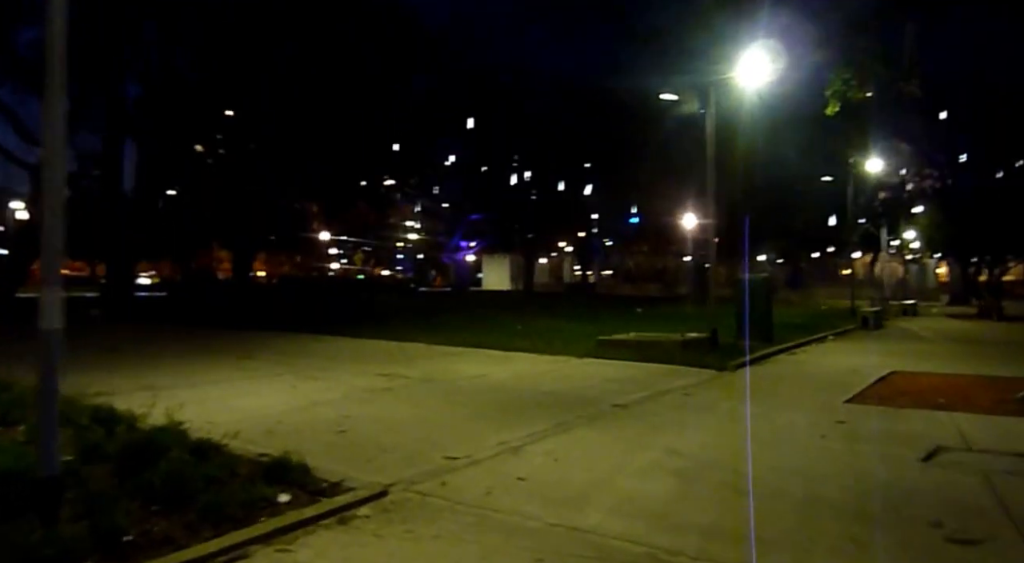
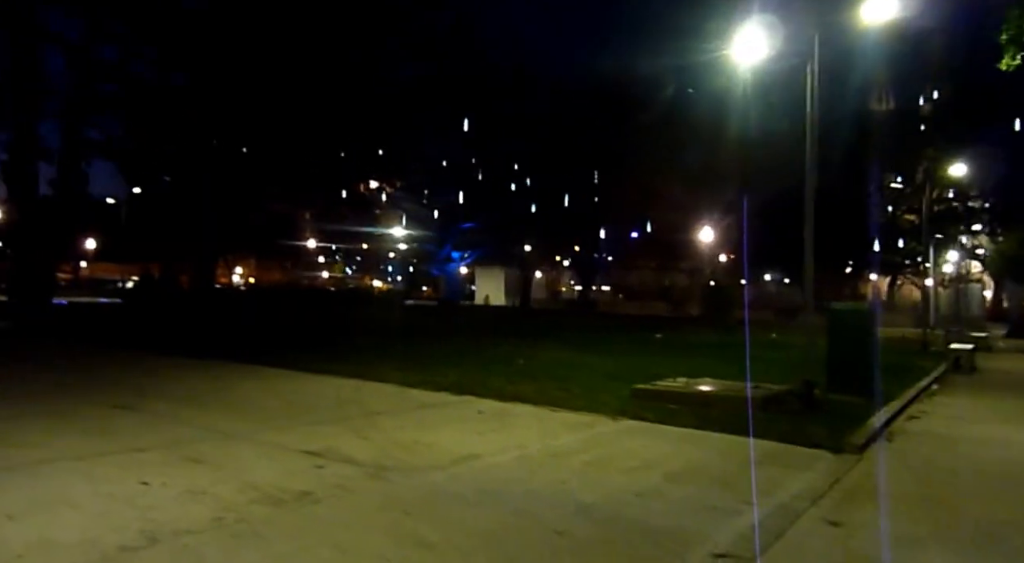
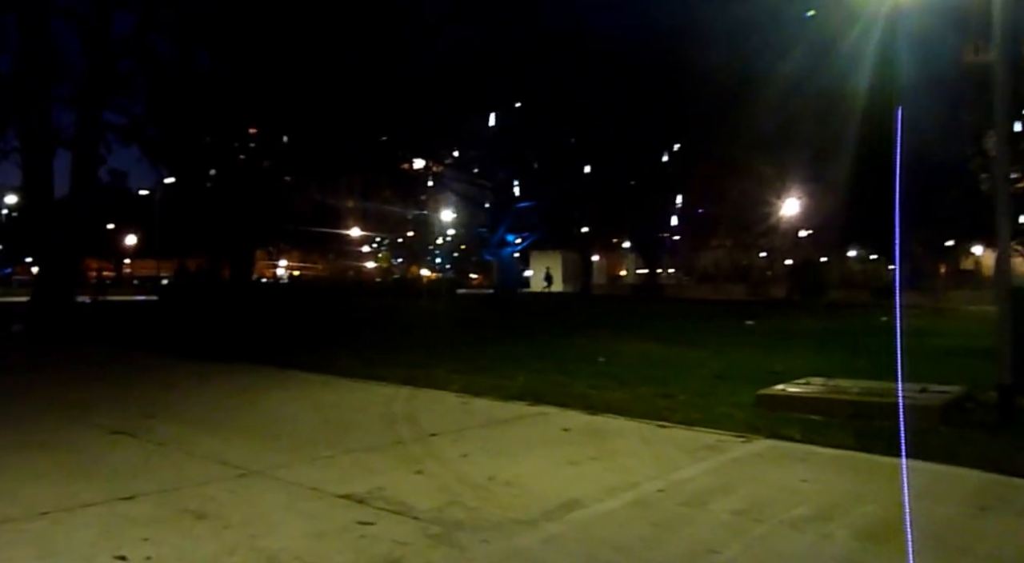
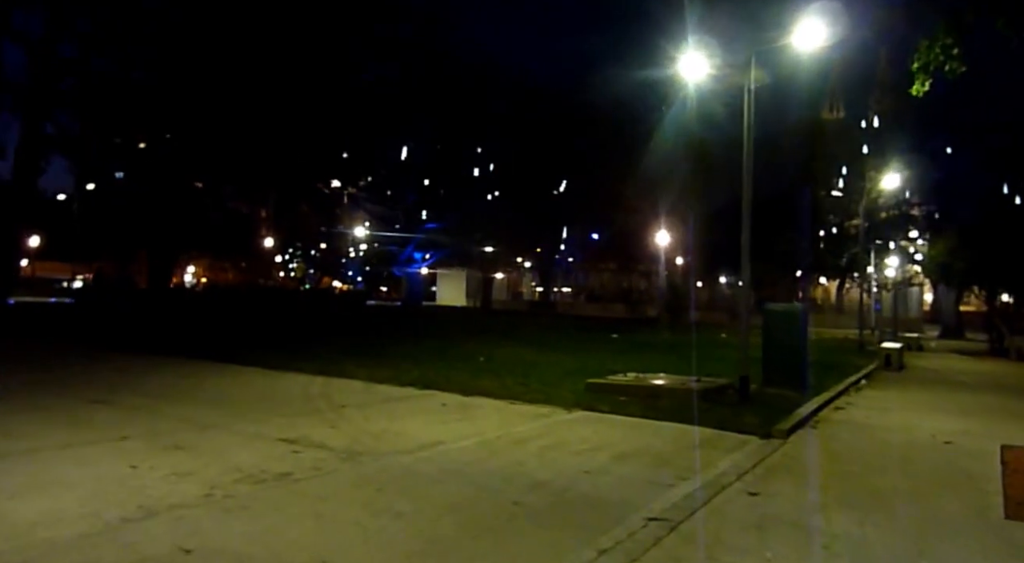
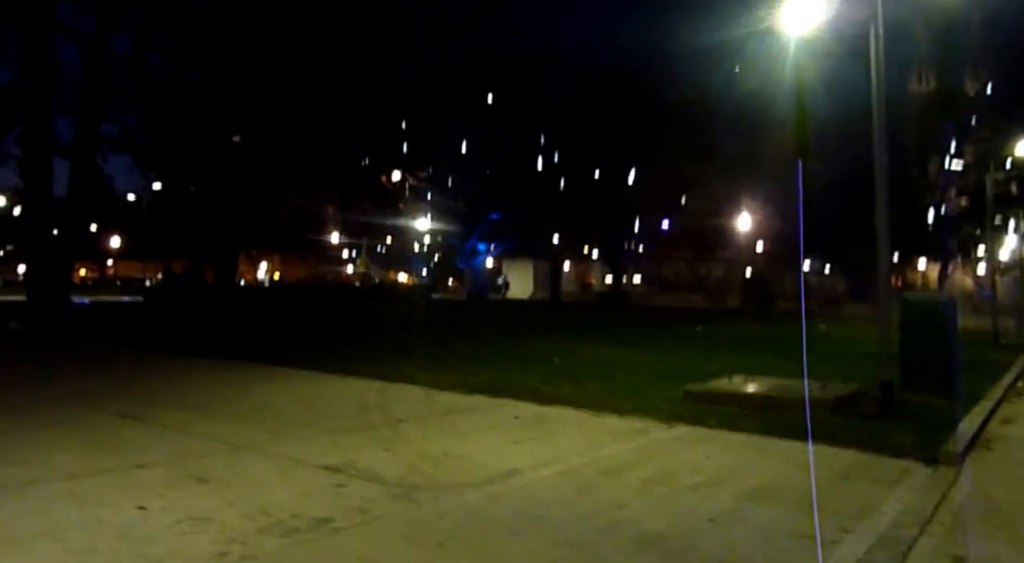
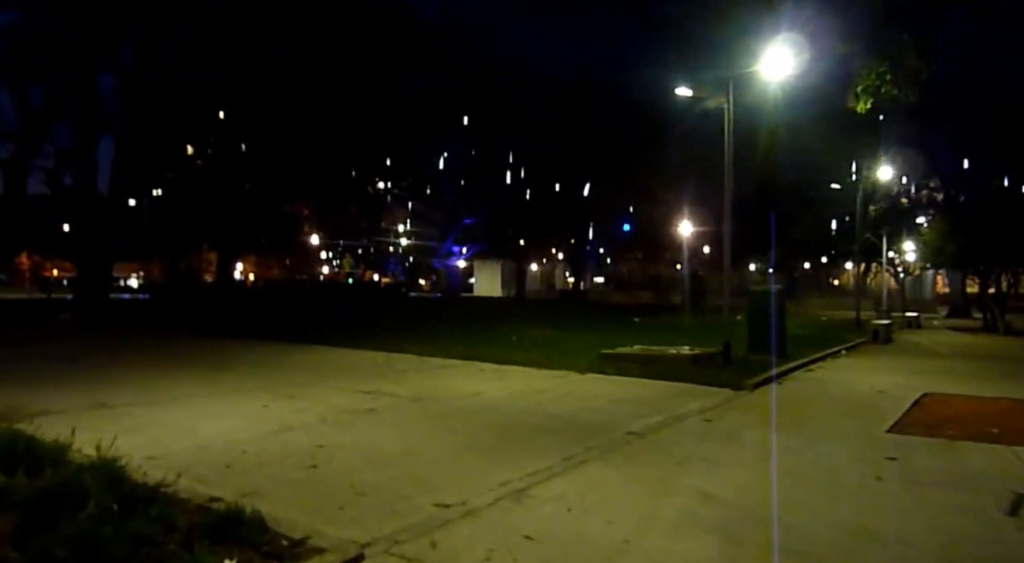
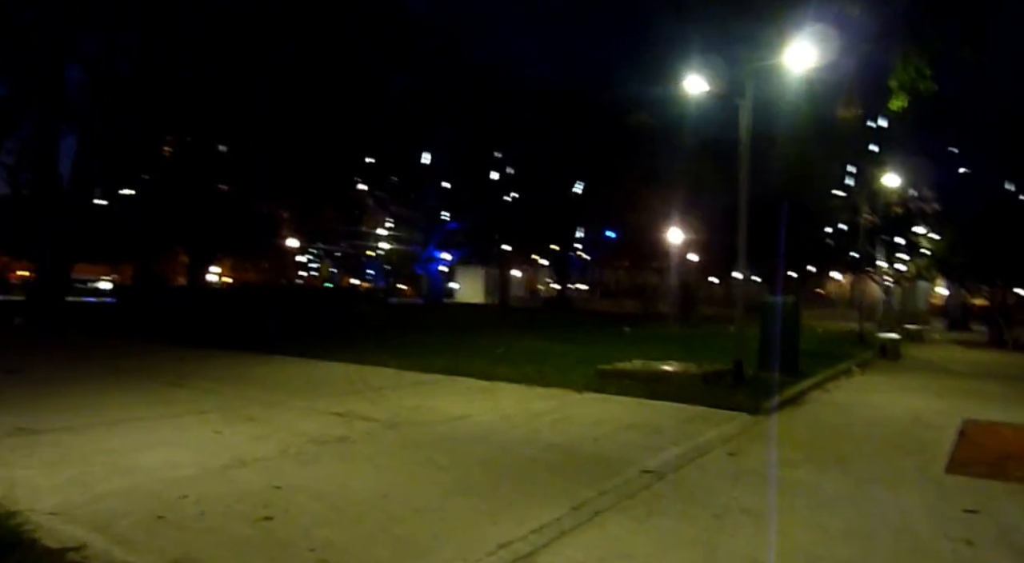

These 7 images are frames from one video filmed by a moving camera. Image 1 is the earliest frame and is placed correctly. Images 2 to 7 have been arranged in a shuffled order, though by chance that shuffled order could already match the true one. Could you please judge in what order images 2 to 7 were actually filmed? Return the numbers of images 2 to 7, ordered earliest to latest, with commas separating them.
6, 7, 4, 2, 5, 3
